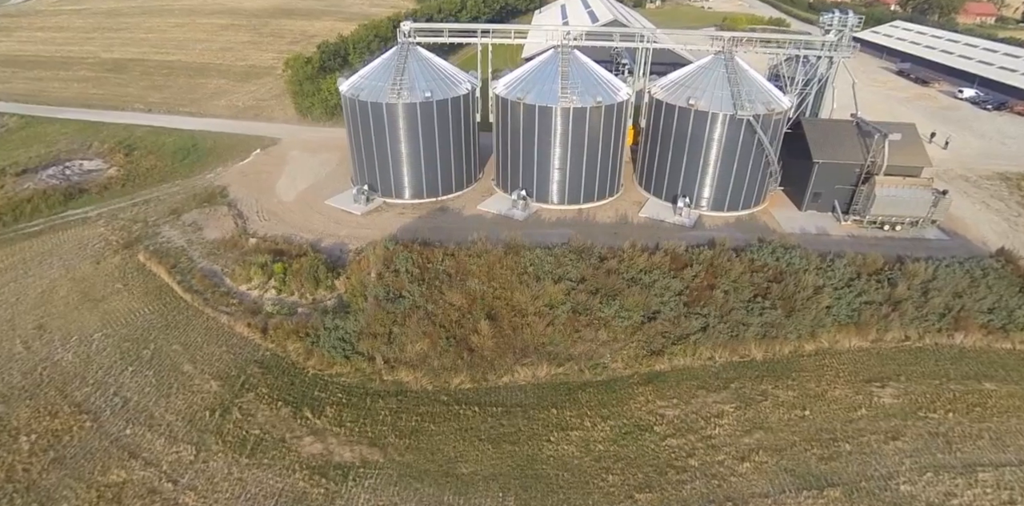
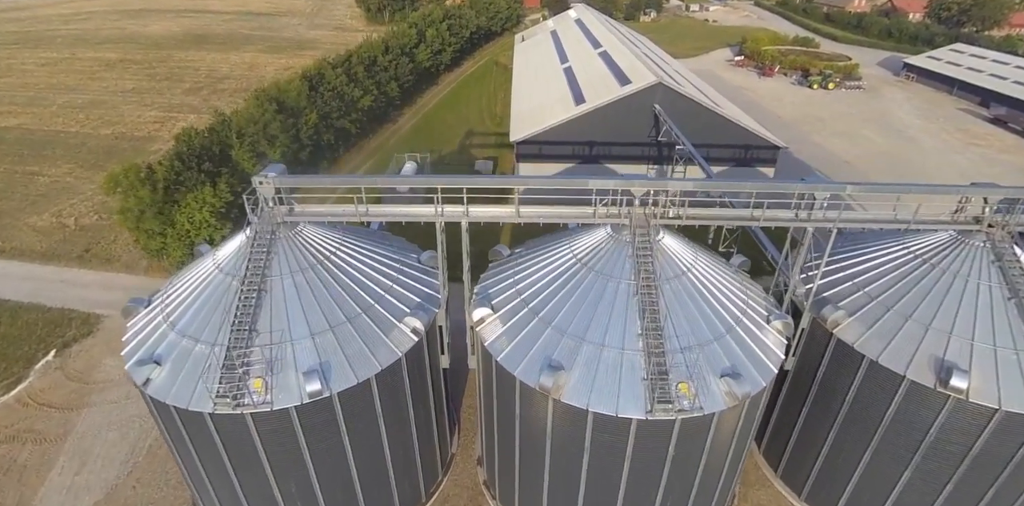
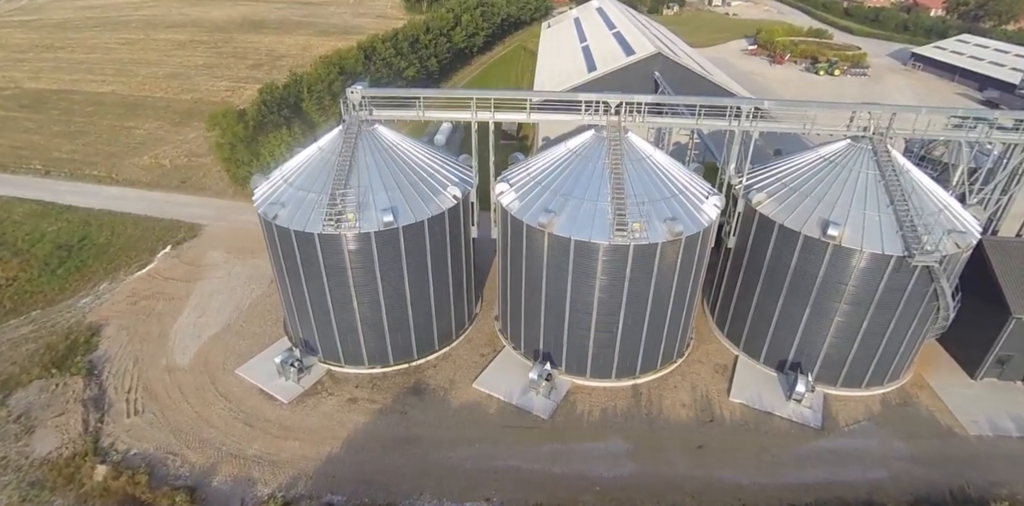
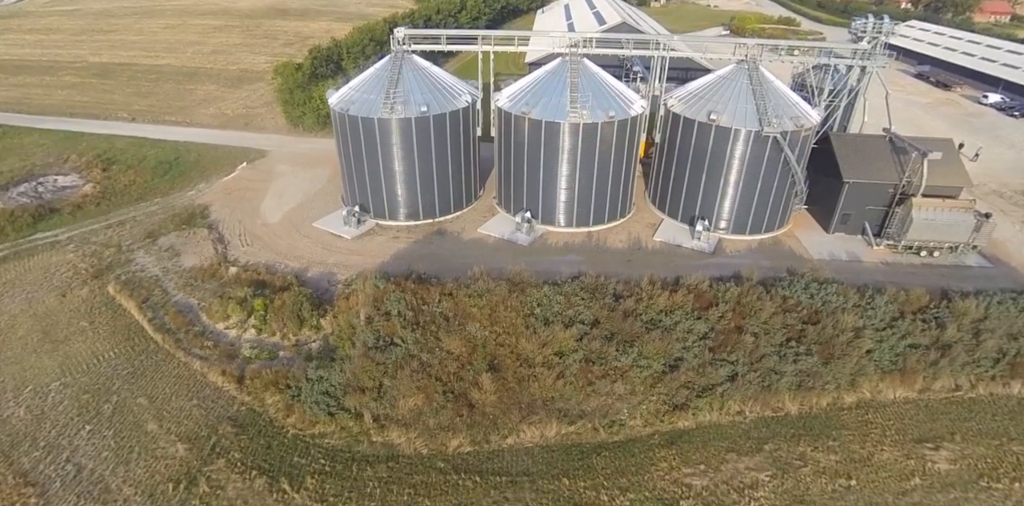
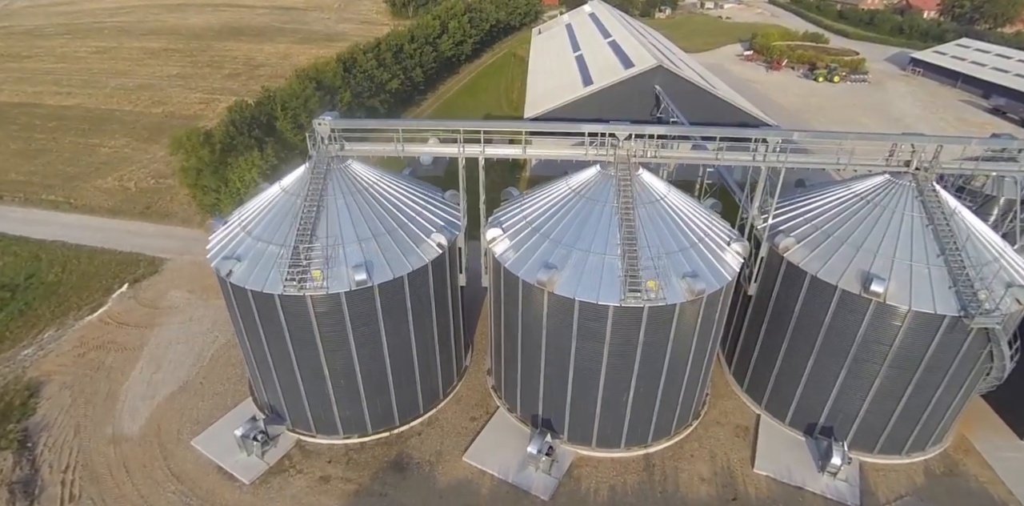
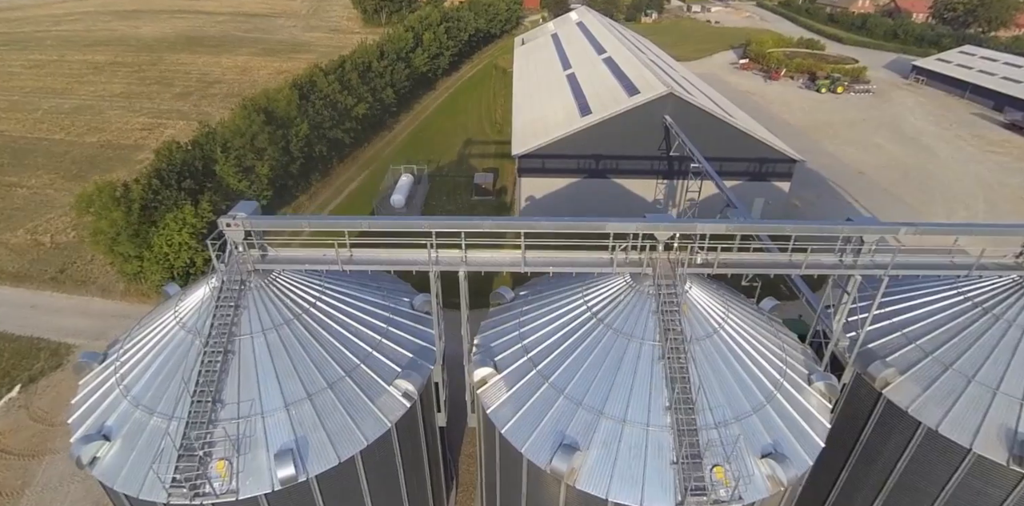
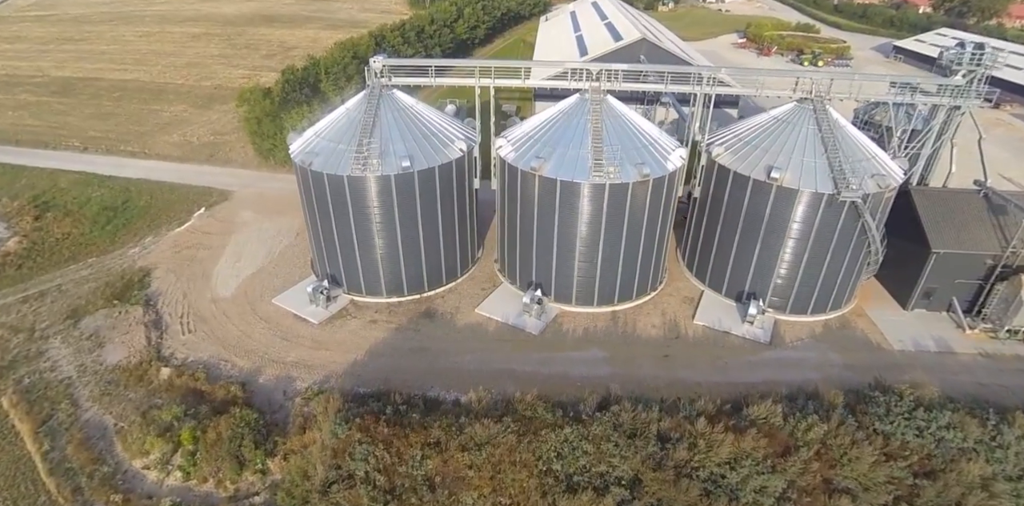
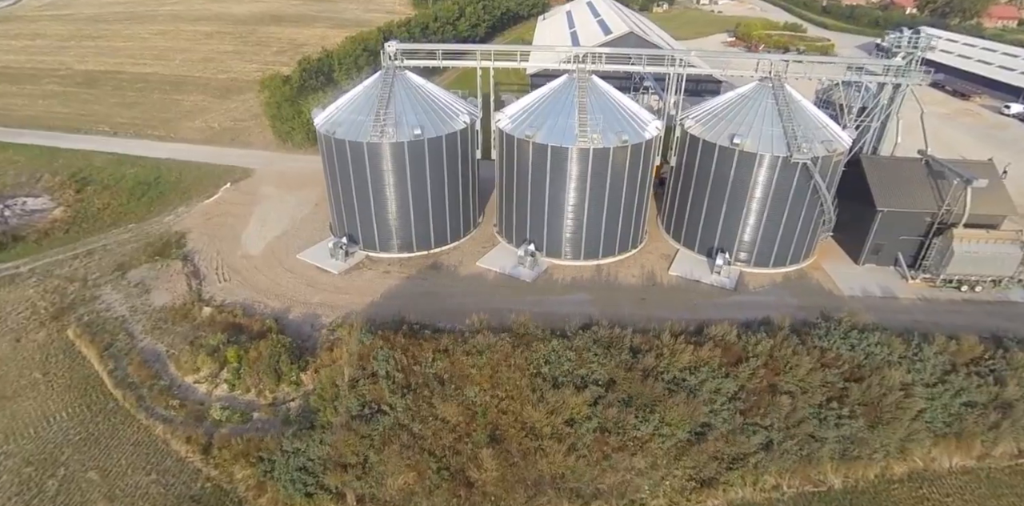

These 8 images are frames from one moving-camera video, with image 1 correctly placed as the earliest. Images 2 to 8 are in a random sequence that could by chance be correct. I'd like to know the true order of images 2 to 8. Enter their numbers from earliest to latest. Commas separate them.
4, 8, 7, 3, 5, 2, 6
